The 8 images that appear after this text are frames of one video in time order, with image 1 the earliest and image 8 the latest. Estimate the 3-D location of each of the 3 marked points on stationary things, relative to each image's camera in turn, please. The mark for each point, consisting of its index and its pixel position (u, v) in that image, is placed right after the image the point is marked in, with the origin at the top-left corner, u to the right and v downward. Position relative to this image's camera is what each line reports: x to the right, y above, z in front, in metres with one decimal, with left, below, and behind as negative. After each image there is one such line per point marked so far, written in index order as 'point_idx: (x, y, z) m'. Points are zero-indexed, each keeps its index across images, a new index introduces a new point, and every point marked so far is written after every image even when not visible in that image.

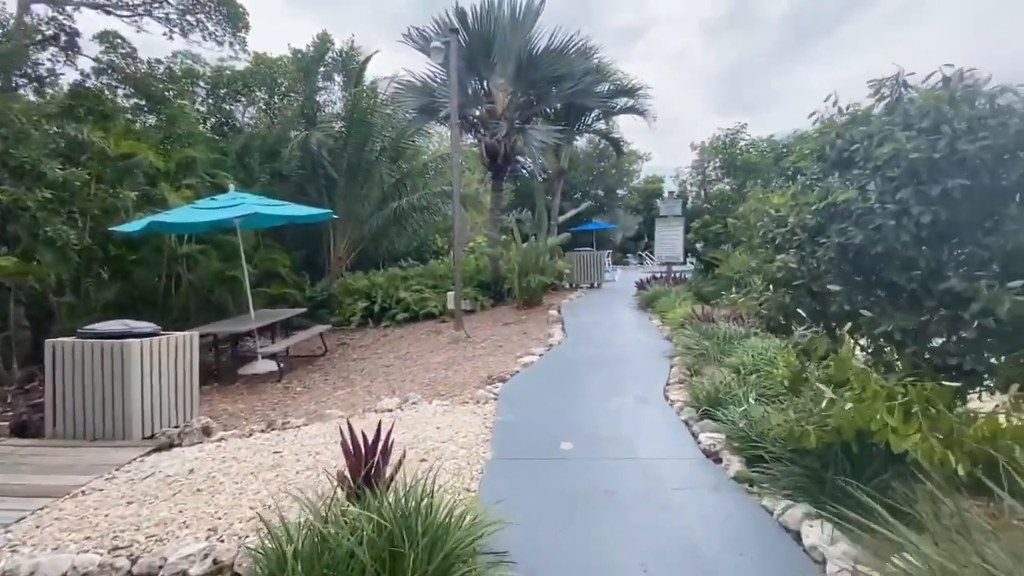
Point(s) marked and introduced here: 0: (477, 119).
0: (-0.8, +3.8, +11.0) m
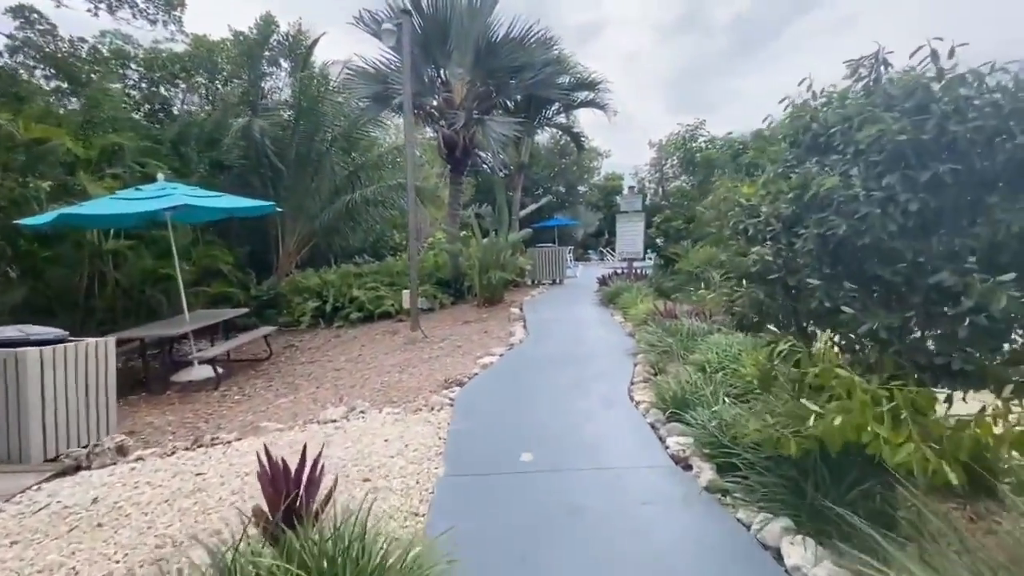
0: (-1.7, +3.9, +10.6) m
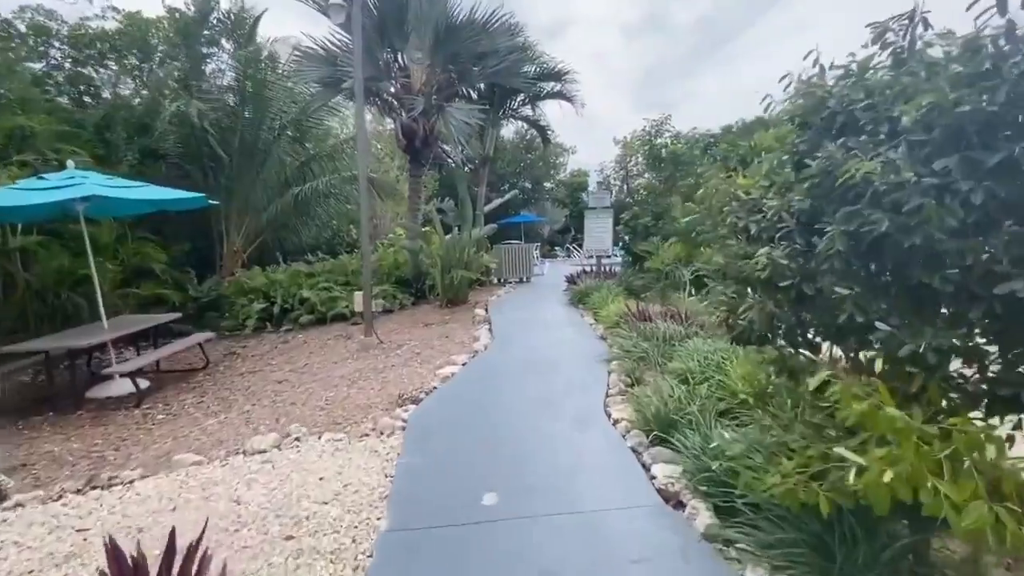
0: (-2.5, +3.9, +9.9) m
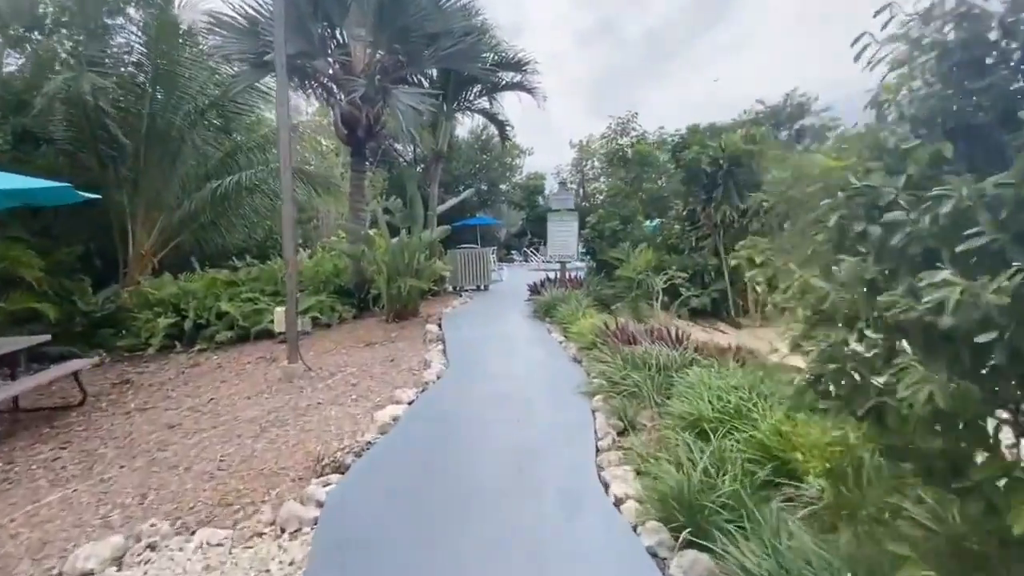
0: (-3.3, +3.7, +8.5) m
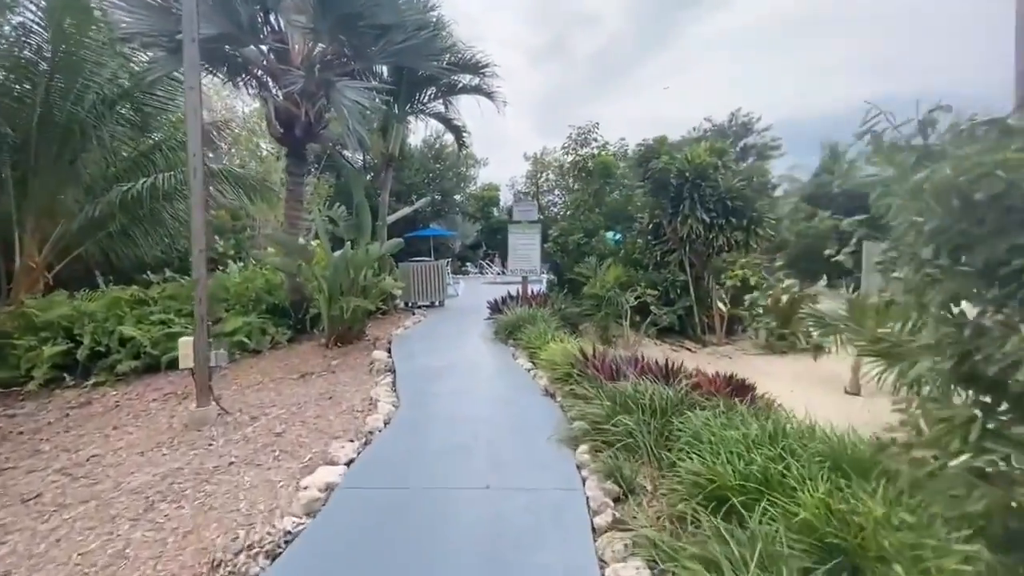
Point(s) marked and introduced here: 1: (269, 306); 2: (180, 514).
0: (-3.9, +3.4, +7.5) m
1: (-4.0, -0.3, +7.9) m
2: (-2.1, -1.4, +3.0) m
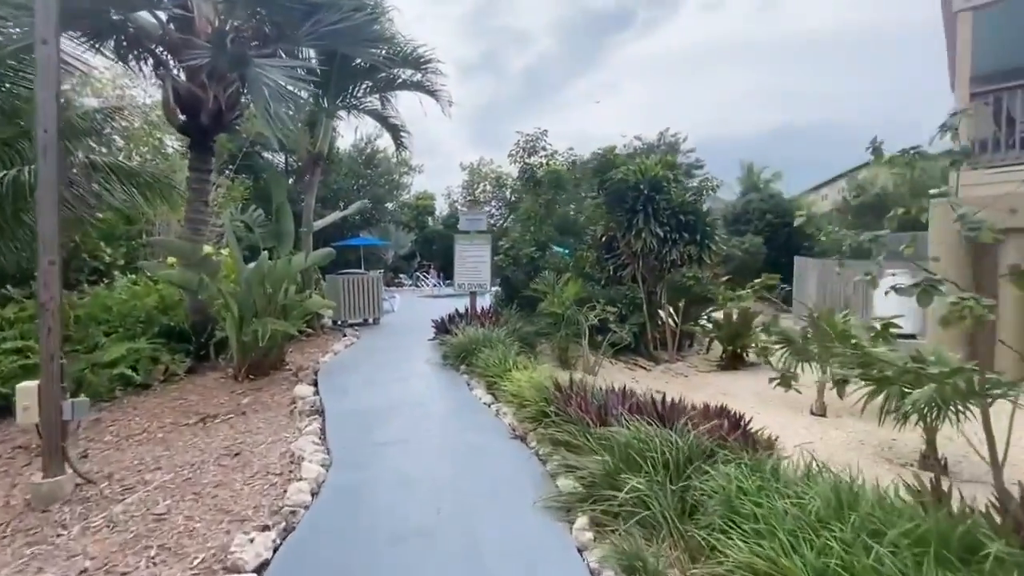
0: (-4.6, +3.2, +6.2) m
1: (-4.7, -0.5, +6.5) m
2: (-2.1, -1.6, +1.9) m
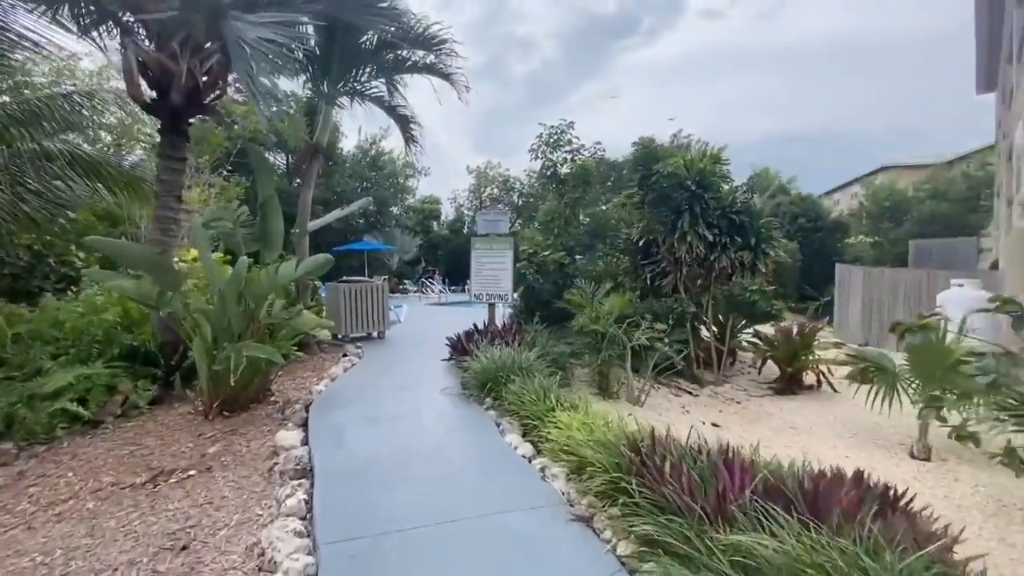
0: (-4.2, +3.0, +5.1) m
1: (-4.3, -0.7, +5.4) m
2: (-1.7, -1.7, +0.7) m
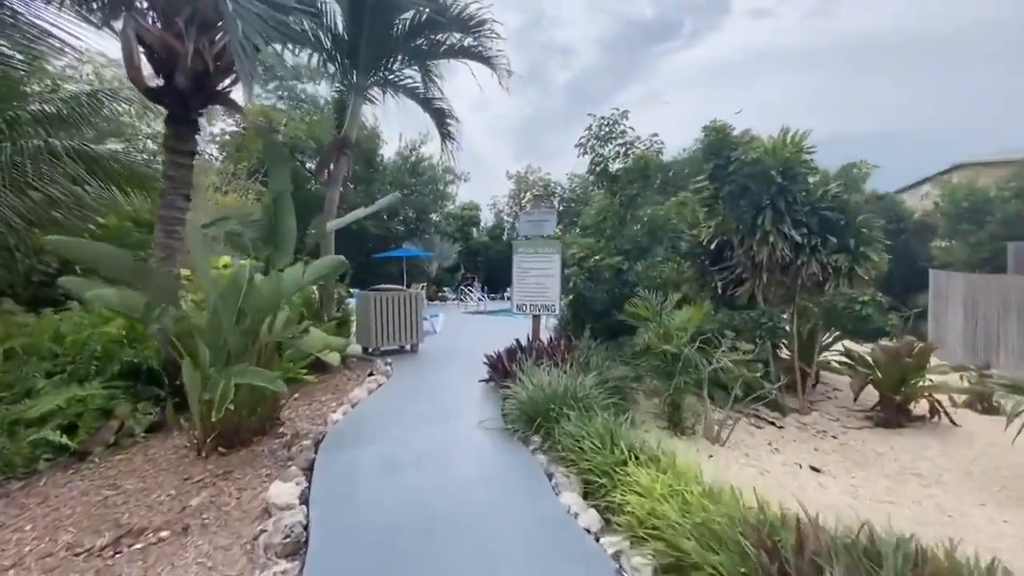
0: (-3.7, +2.9, +4.5) m
1: (-3.8, -0.8, +4.7) m
2: (-1.6, -1.7, -0.1) m
